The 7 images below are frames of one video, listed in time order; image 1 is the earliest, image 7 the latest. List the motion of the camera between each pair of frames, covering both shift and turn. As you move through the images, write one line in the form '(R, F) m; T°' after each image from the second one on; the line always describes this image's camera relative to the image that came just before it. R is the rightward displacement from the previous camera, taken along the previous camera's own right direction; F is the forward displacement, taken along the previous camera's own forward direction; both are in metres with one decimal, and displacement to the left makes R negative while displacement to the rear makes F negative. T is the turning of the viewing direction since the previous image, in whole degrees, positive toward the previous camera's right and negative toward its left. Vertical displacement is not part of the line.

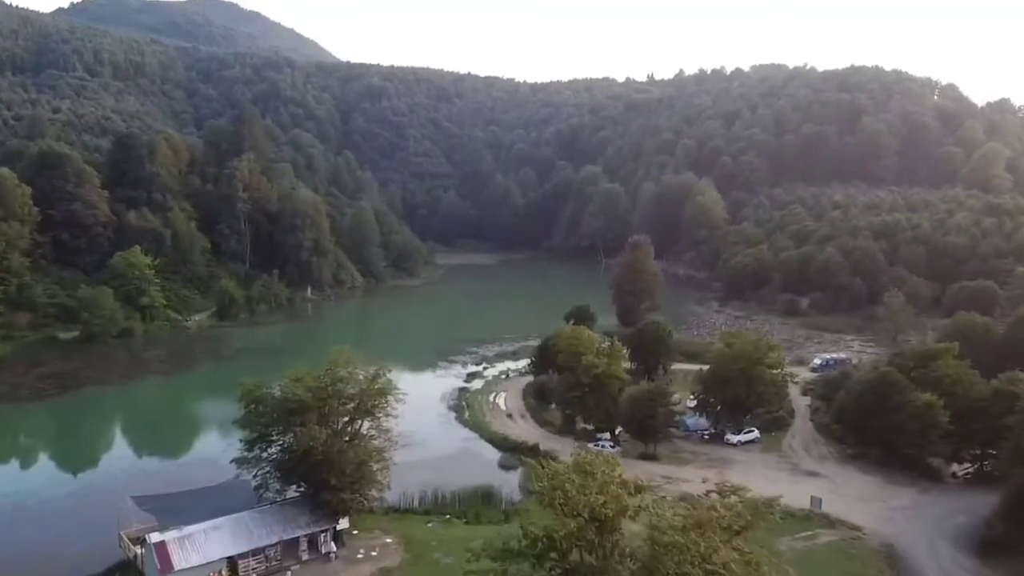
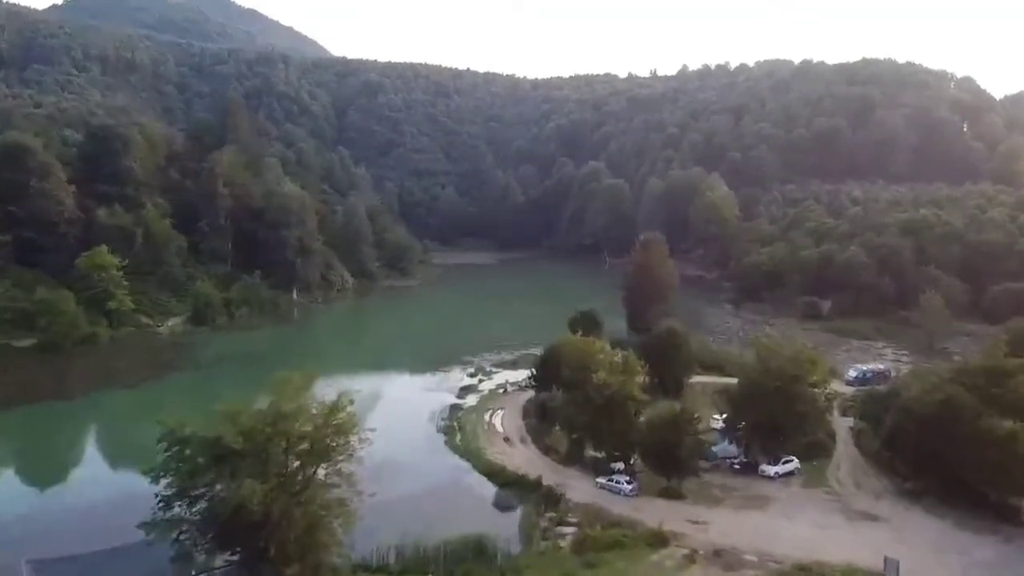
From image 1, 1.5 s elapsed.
(+0.1, +4.3) m; 0°
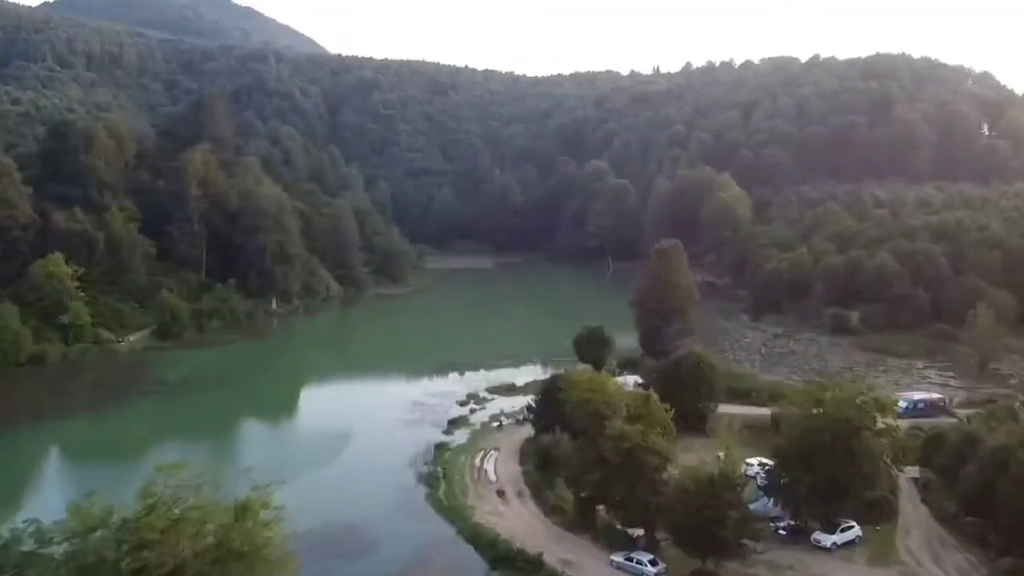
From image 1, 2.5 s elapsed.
(+0.1, +4.9) m; 0°
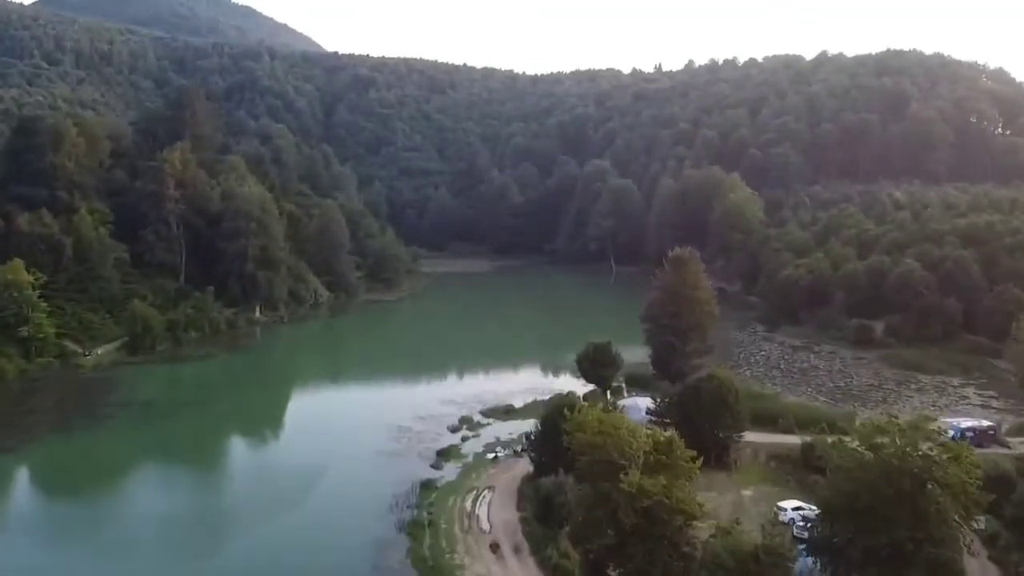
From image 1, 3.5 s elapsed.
(+0.1, +3.5) m; 0°
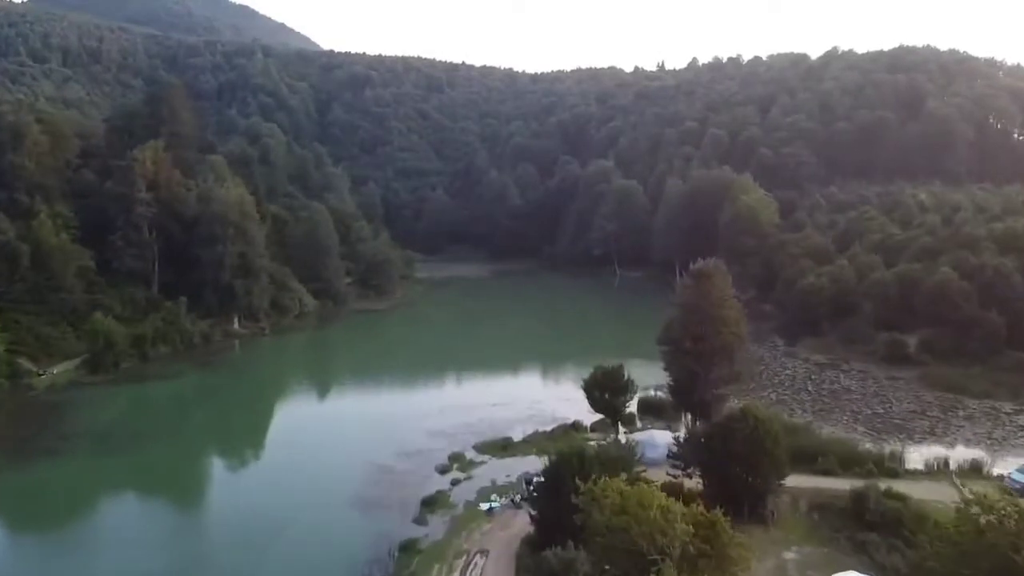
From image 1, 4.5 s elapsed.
(+0.1, +4.0) m; 0°
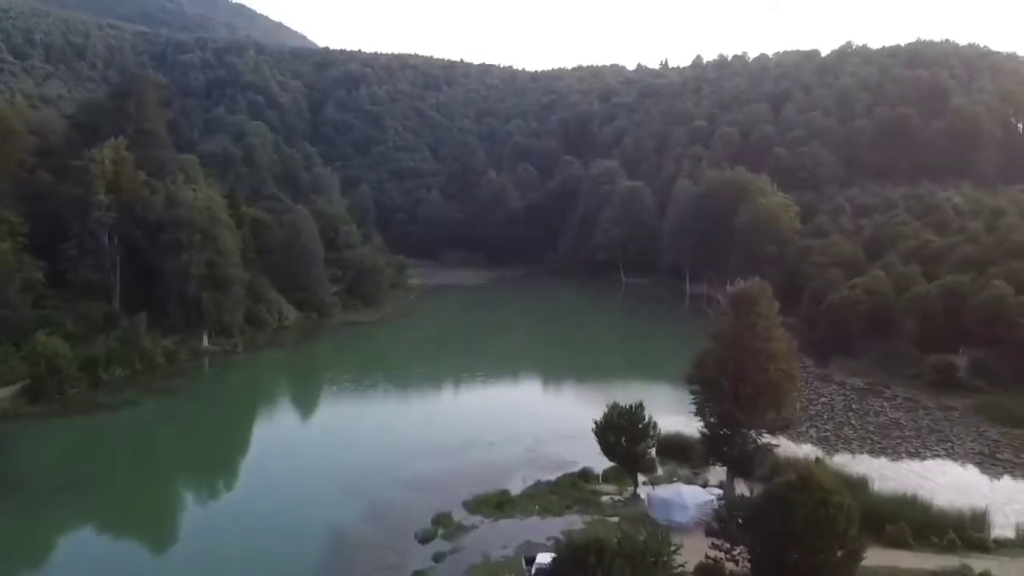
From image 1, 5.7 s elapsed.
(+0.1, +4.9) m; 0°
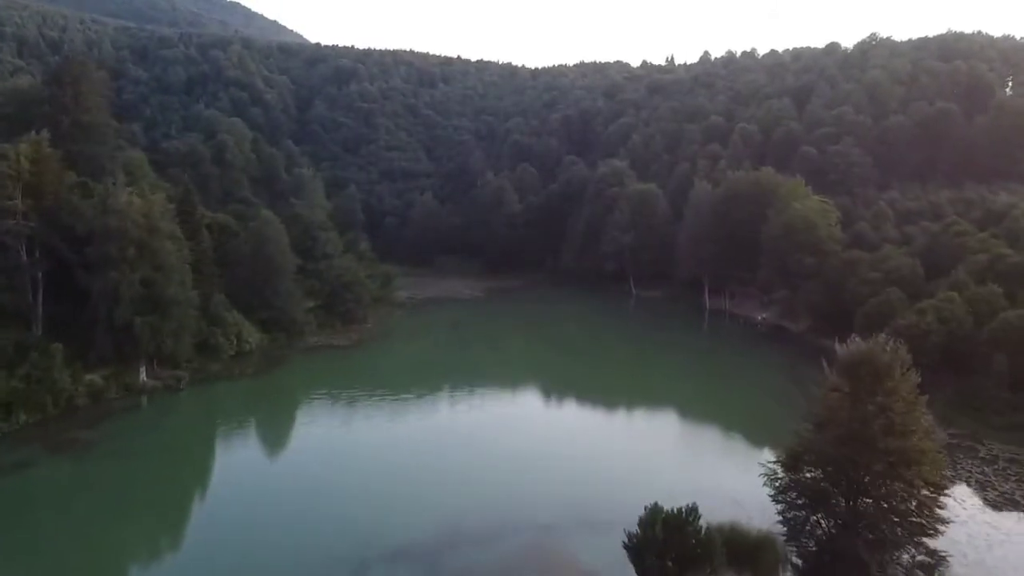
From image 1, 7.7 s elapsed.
(+0.1, +7.5) m; 0°
